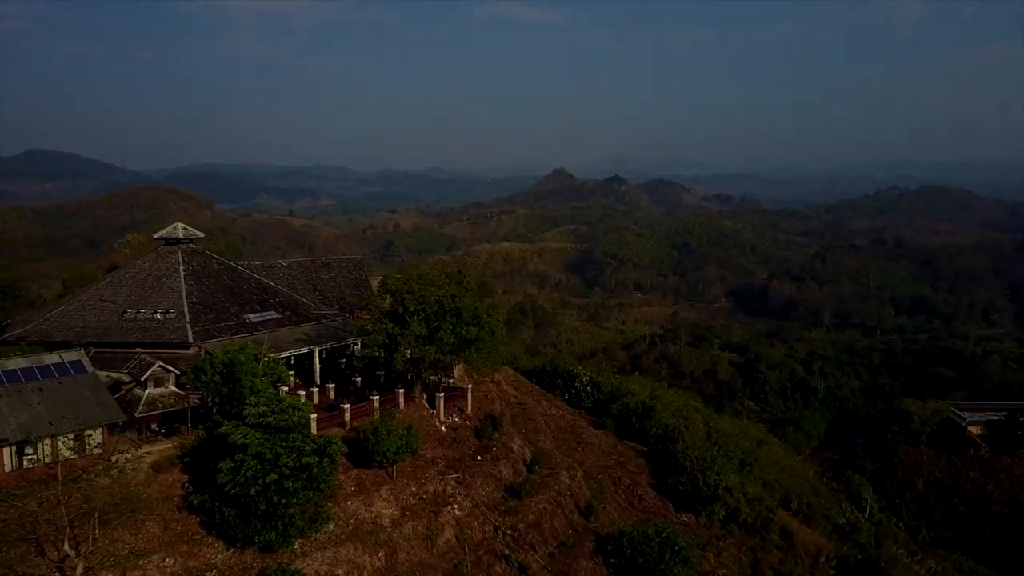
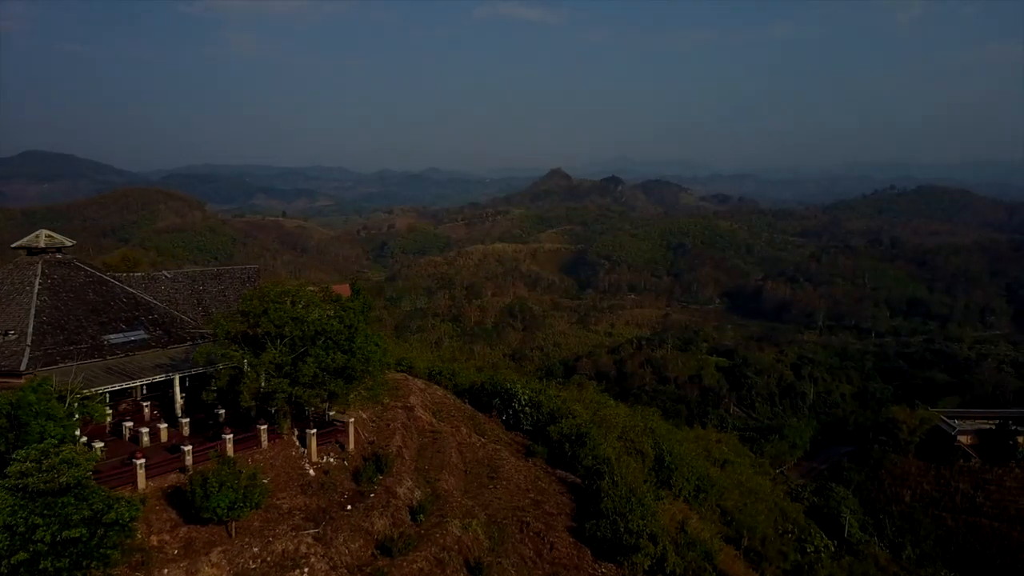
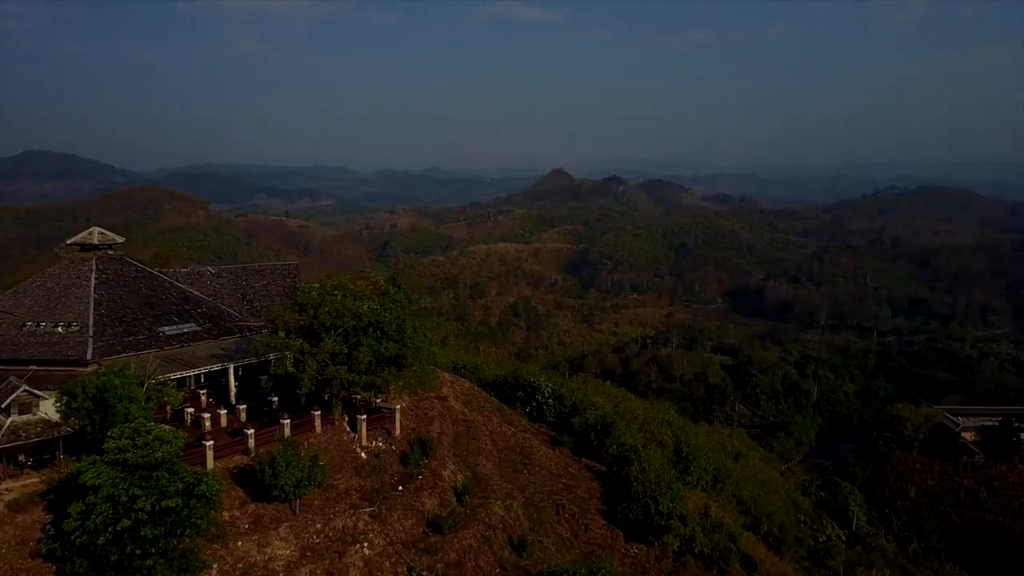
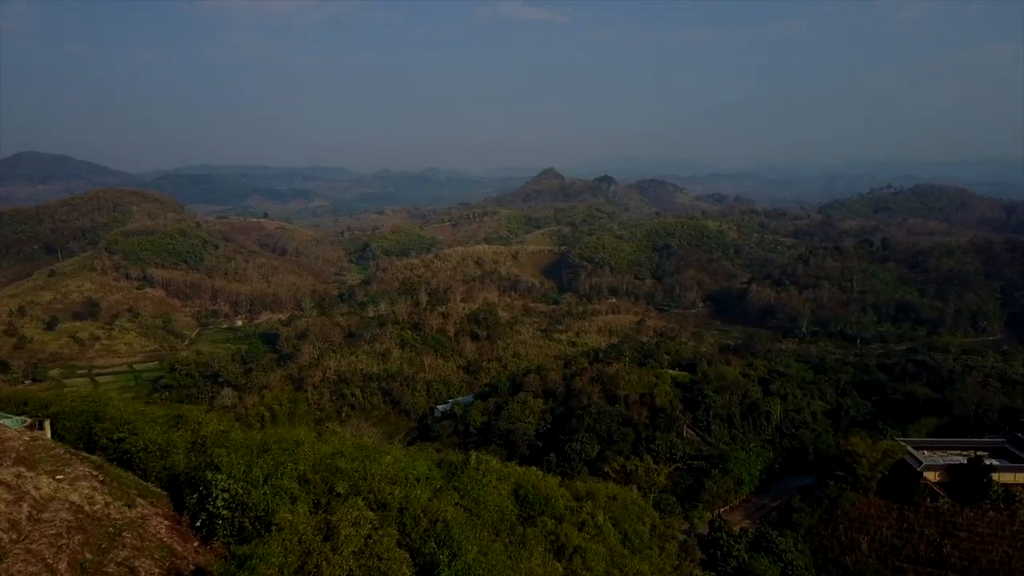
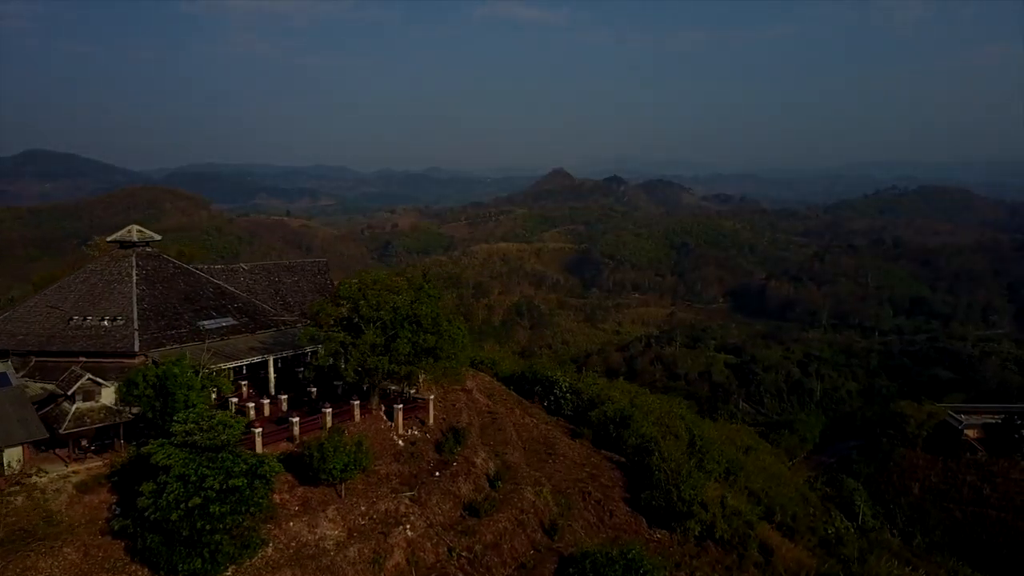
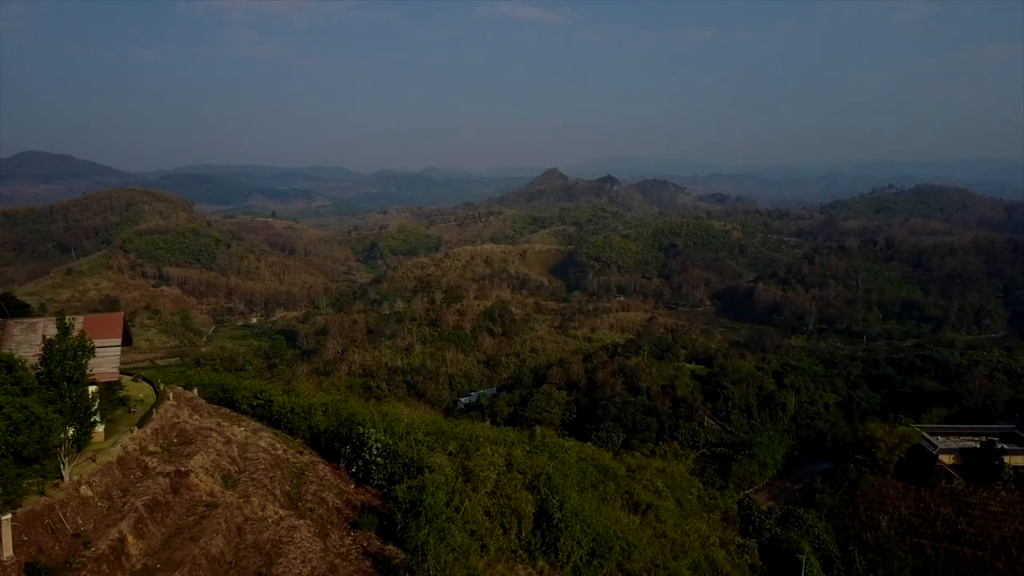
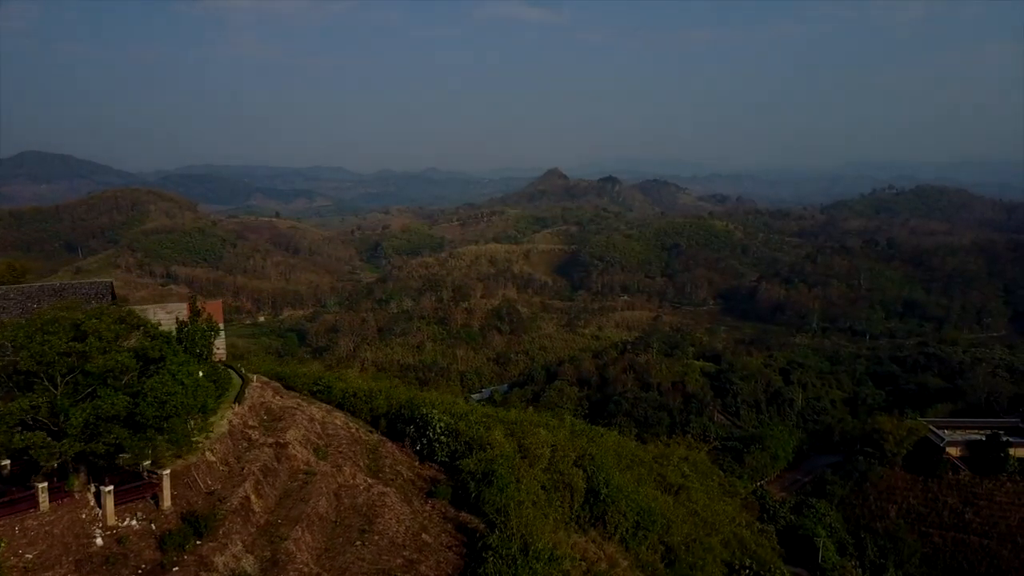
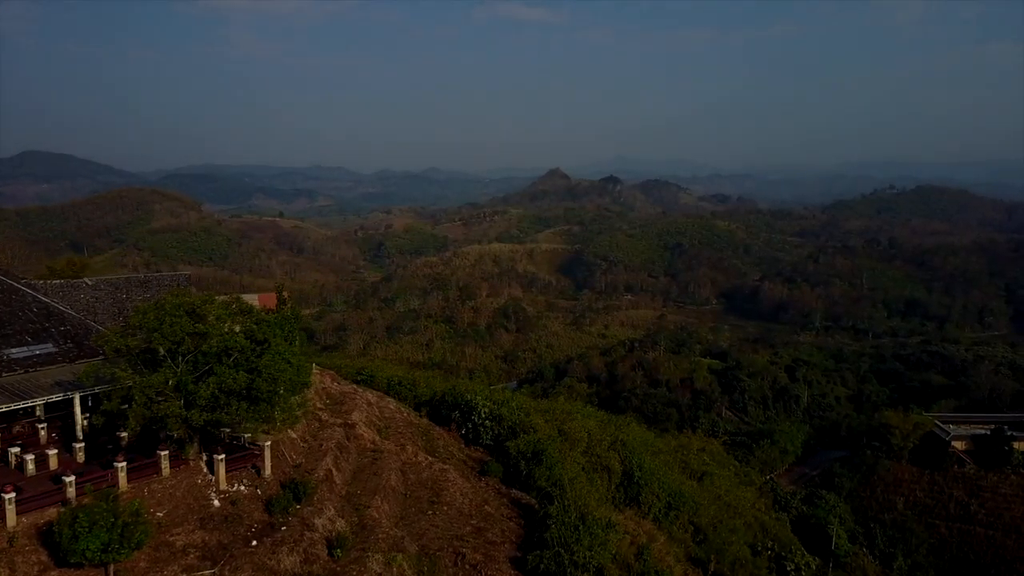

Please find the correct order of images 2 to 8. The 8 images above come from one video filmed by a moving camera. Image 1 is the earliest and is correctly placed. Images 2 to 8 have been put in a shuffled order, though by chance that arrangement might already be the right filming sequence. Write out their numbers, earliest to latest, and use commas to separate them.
5, 3, 2, 8, 7, 6, 4
